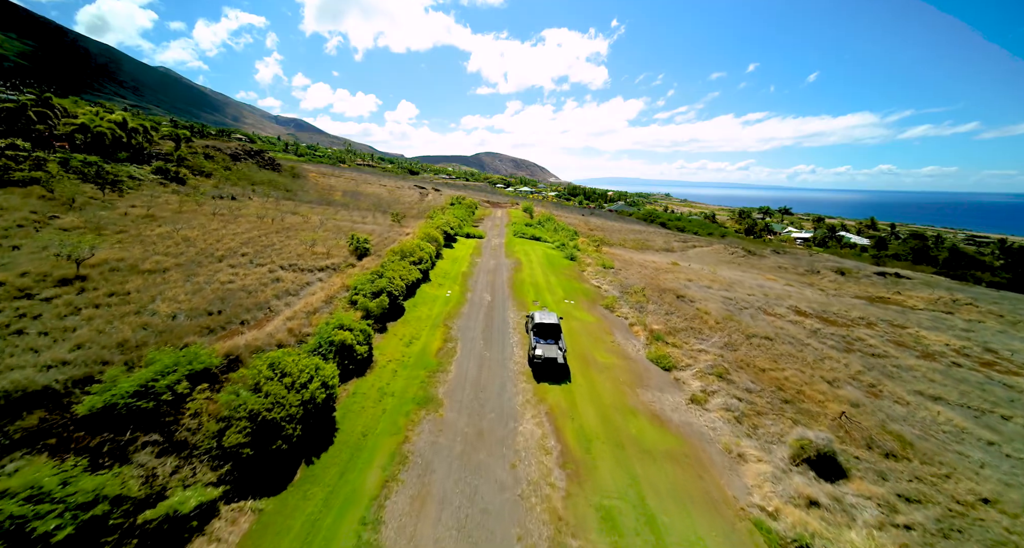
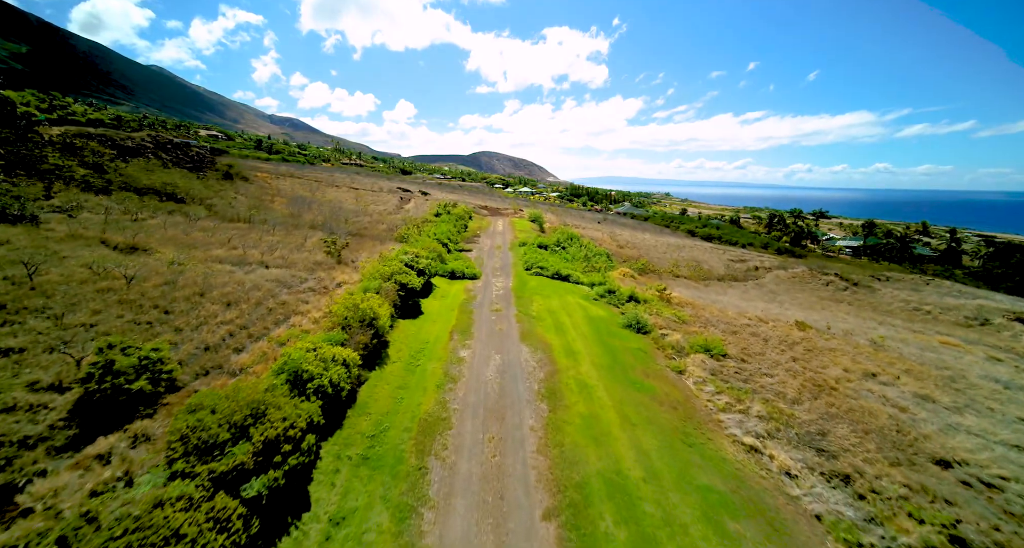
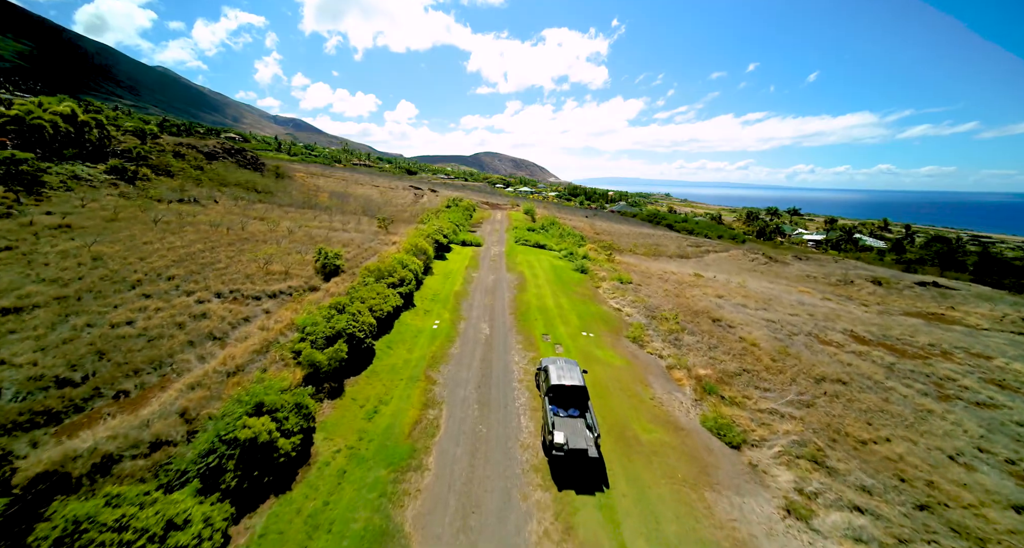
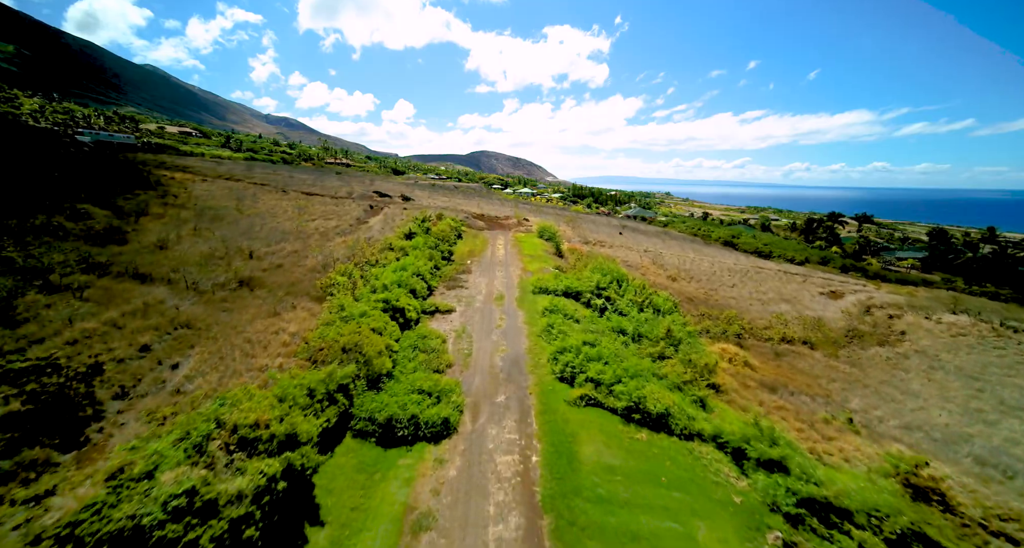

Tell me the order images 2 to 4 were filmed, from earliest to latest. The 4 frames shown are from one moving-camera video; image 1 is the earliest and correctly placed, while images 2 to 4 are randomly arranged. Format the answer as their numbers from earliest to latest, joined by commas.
3, 2, 4
